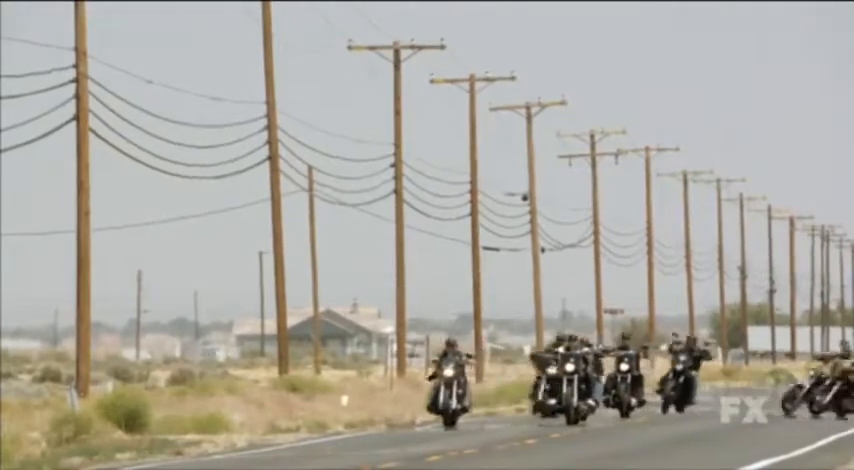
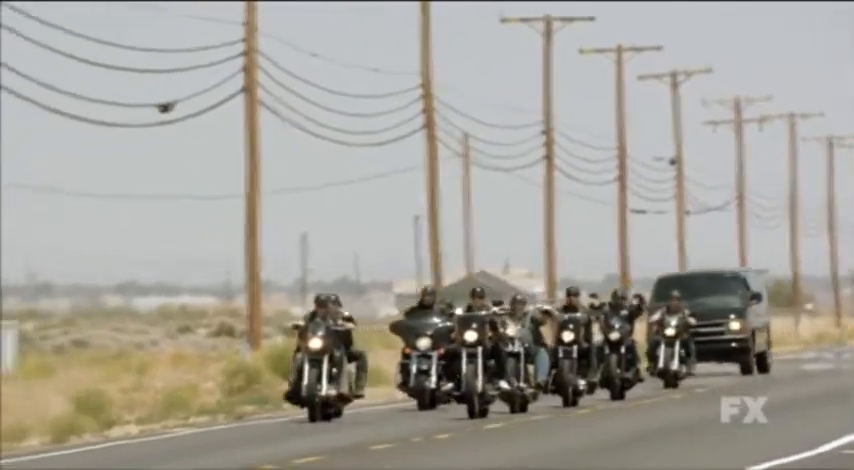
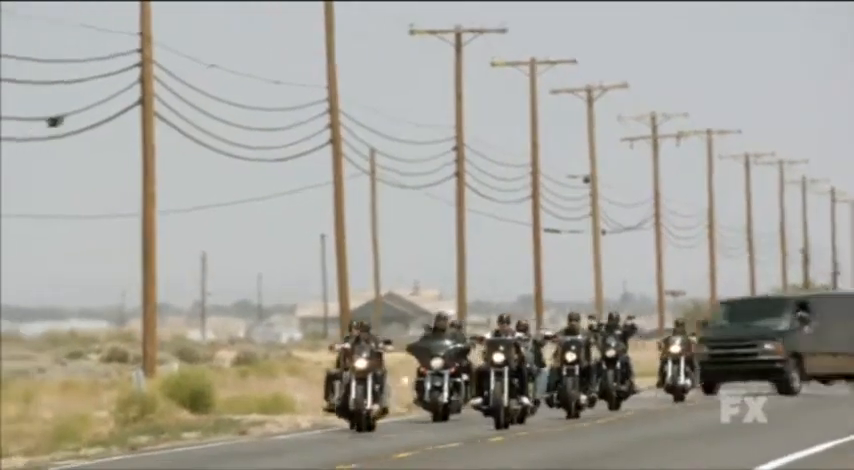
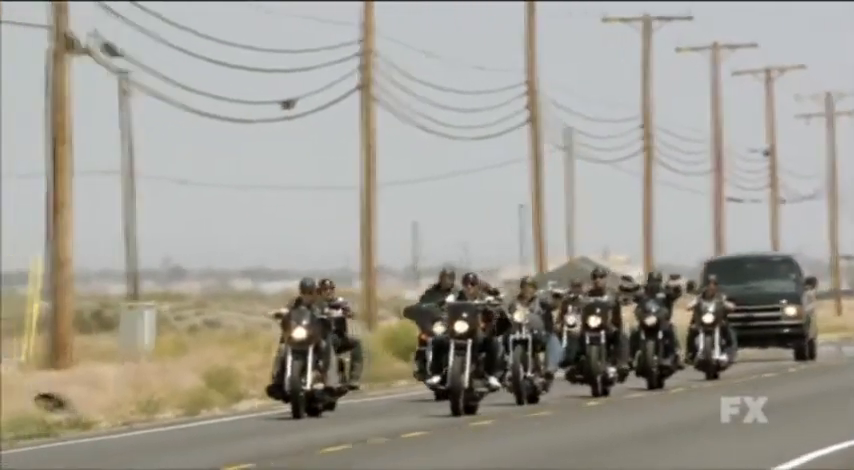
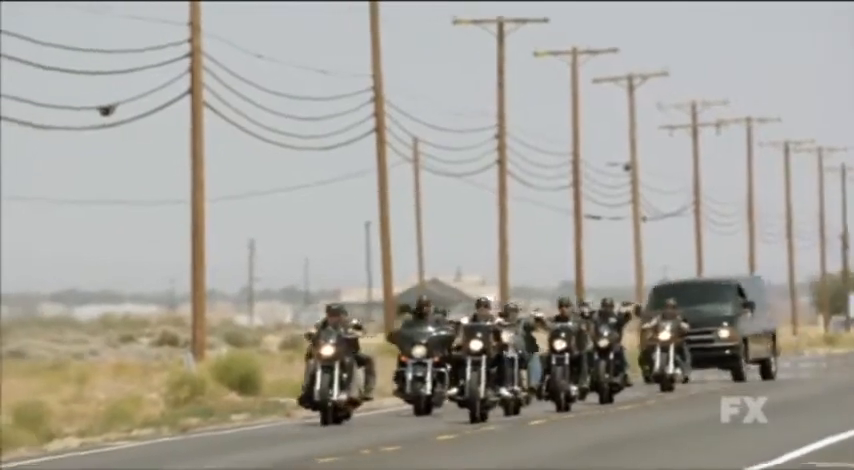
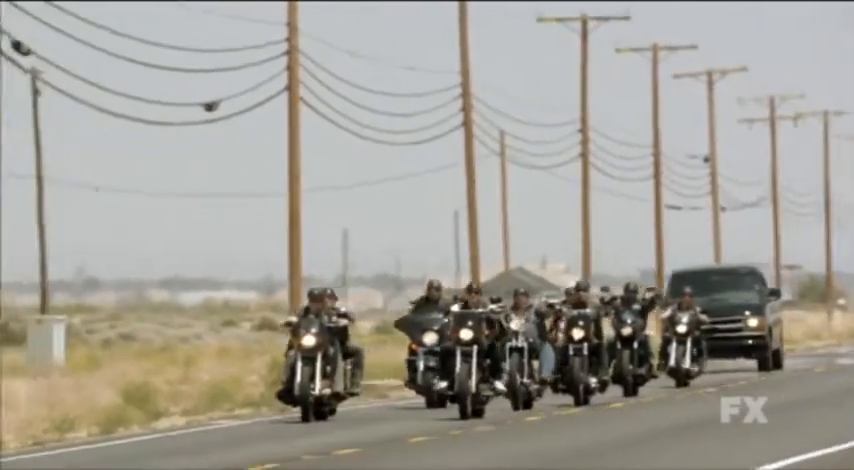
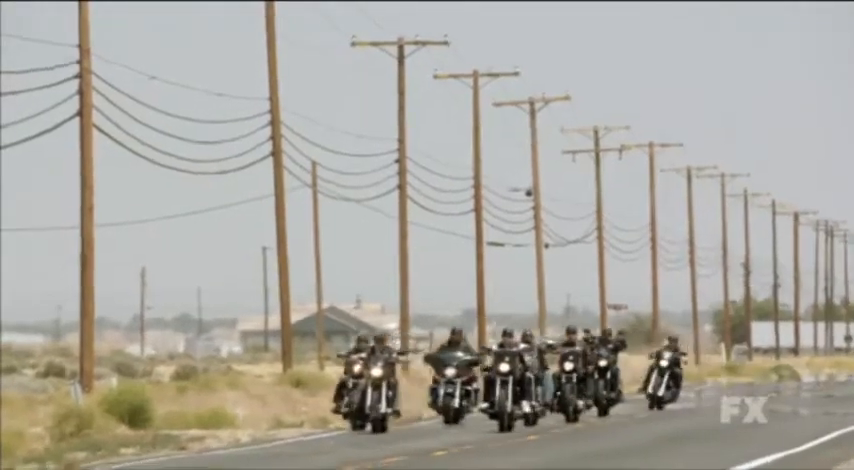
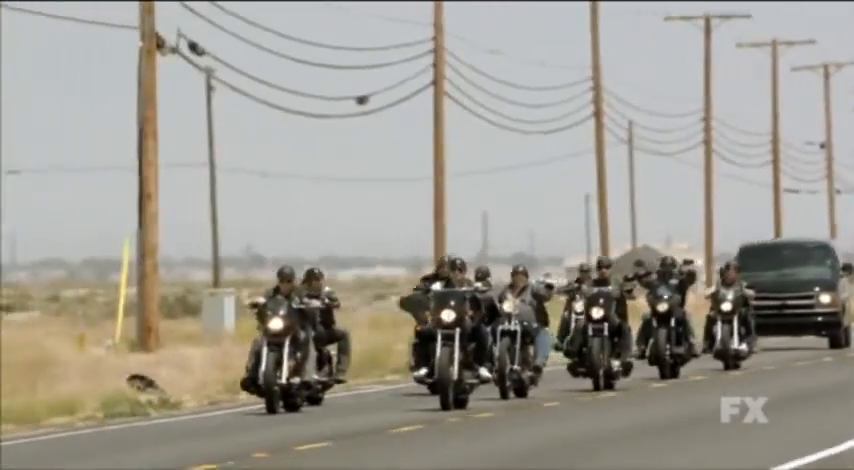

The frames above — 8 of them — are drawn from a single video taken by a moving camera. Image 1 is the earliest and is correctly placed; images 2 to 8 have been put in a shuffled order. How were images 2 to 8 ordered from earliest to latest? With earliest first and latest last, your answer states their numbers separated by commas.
7, 3, 5, 2, 6, 4, 8
